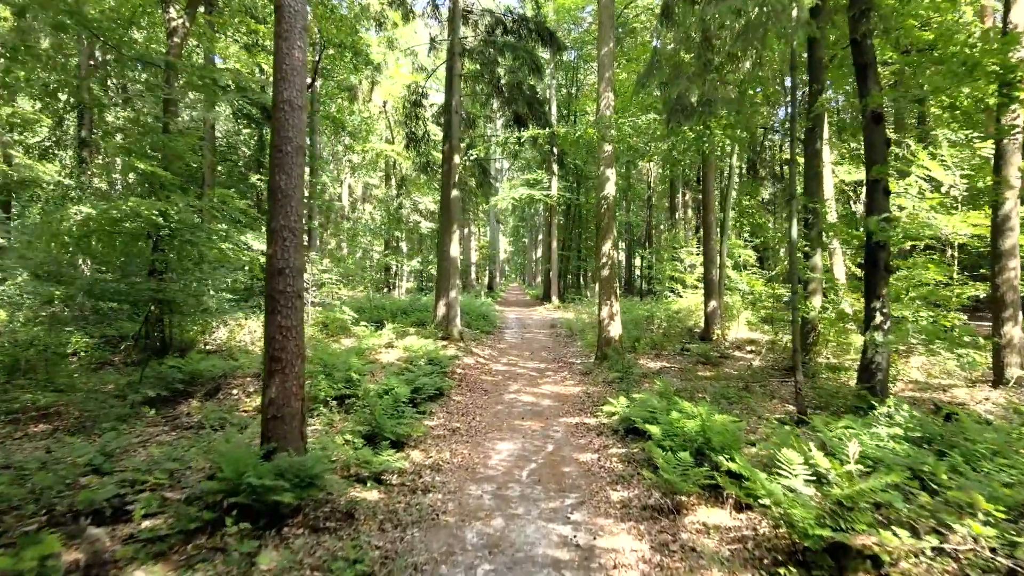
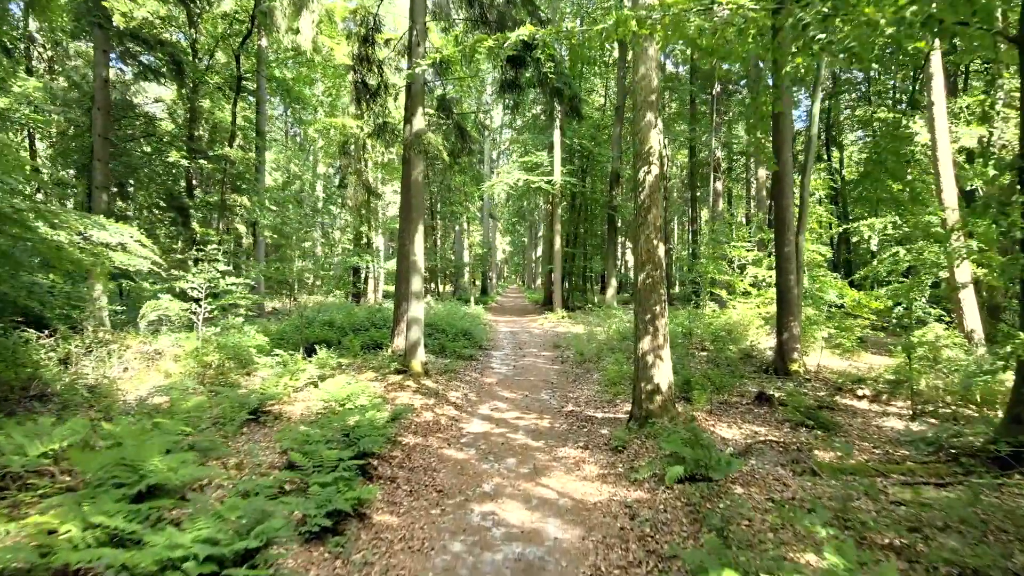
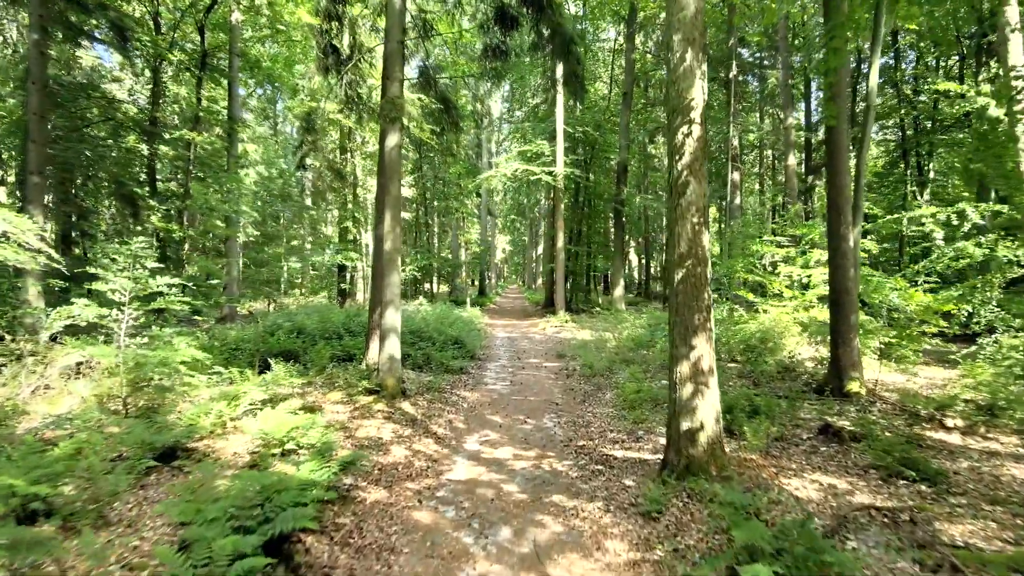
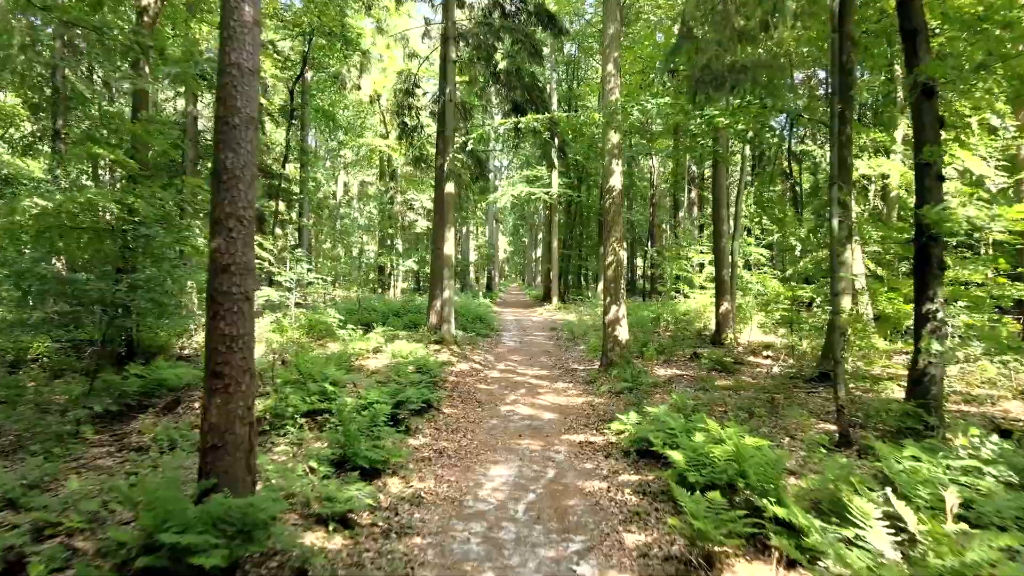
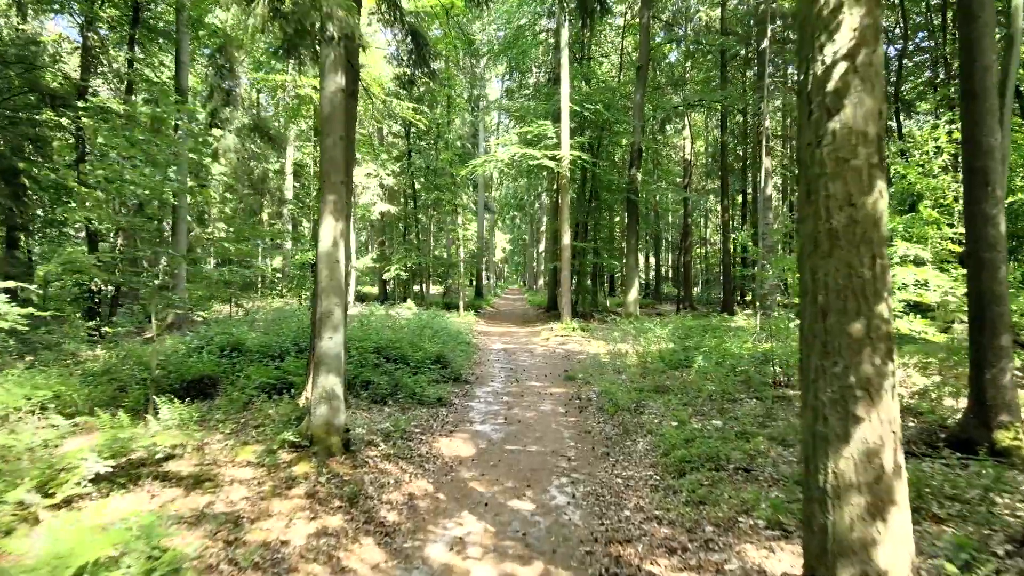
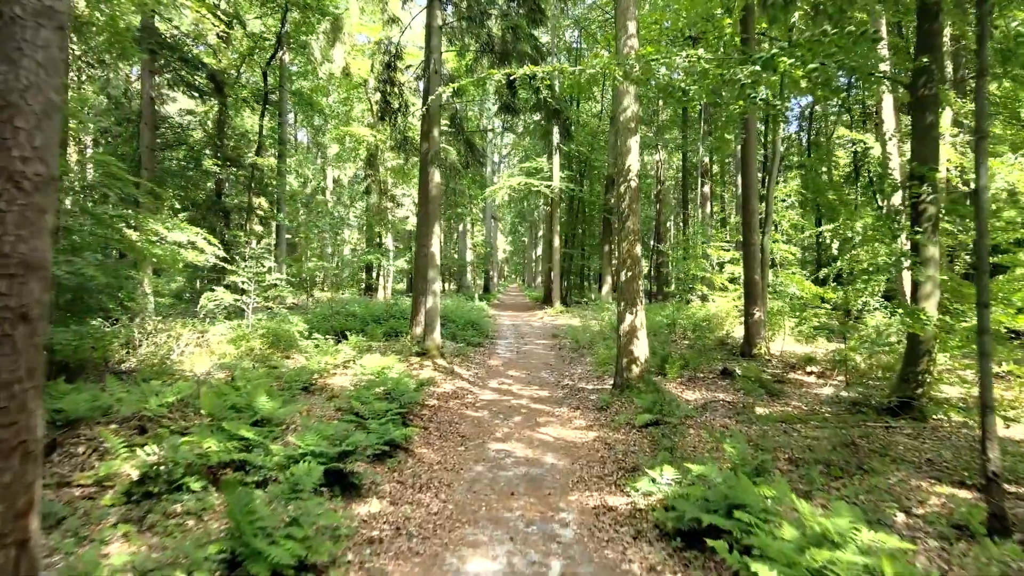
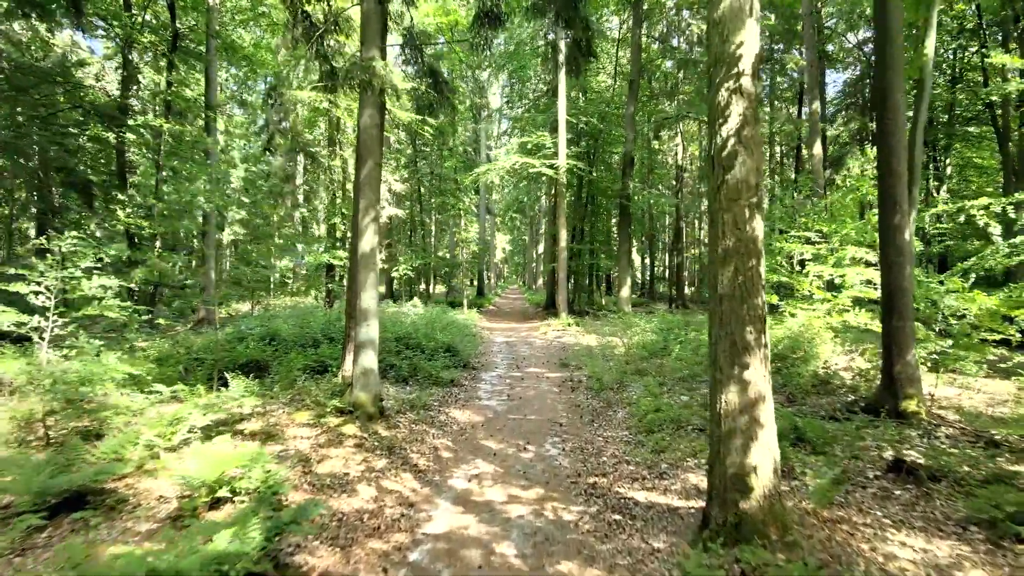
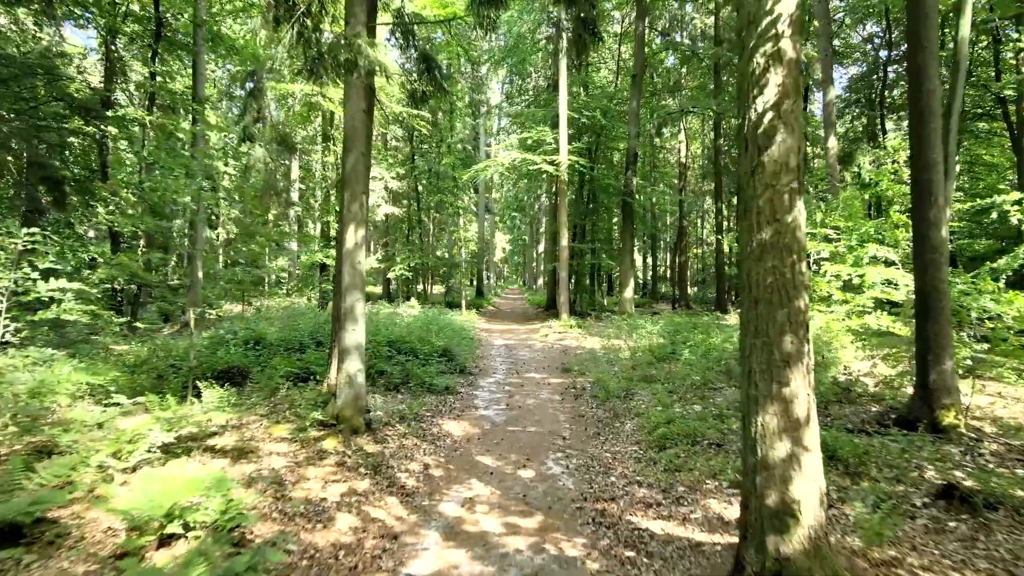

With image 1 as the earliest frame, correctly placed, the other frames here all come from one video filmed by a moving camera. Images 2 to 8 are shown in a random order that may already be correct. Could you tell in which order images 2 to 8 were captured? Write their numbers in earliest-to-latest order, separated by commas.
4, 6, 2, 3, 7, 8, 5
